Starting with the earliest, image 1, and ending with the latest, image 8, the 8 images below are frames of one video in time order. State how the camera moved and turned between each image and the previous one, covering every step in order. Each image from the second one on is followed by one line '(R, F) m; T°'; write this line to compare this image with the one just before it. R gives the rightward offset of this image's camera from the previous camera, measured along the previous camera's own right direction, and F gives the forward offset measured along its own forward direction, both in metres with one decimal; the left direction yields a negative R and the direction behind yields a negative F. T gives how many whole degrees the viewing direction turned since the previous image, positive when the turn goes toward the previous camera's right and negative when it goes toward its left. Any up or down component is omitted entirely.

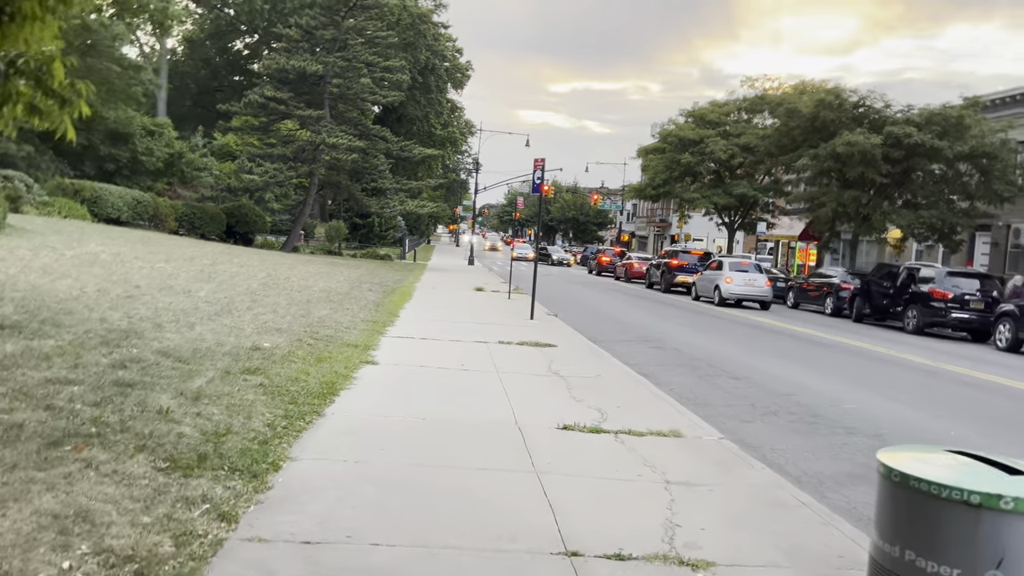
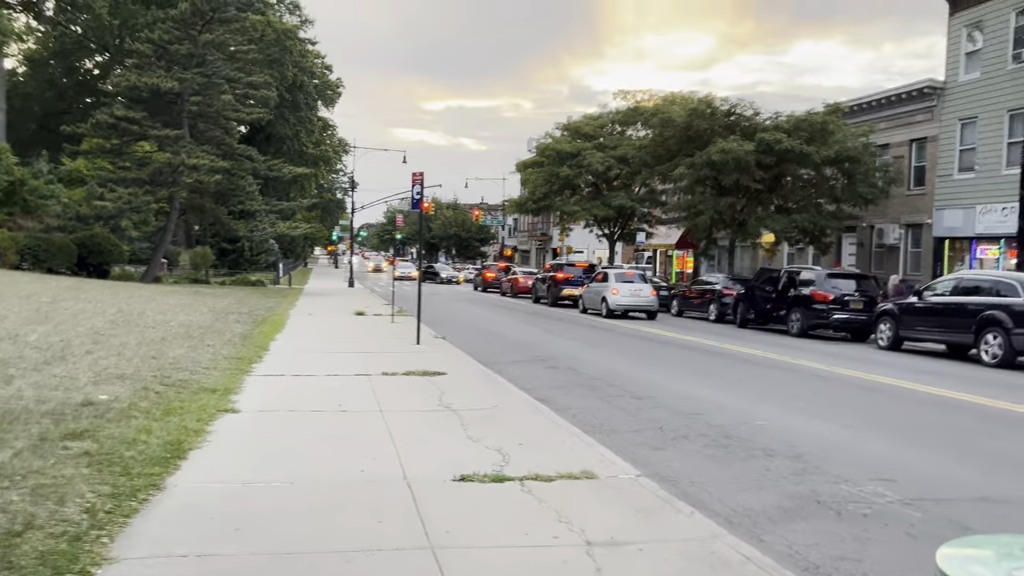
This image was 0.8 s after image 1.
(0.0, +1.0) m; +8°
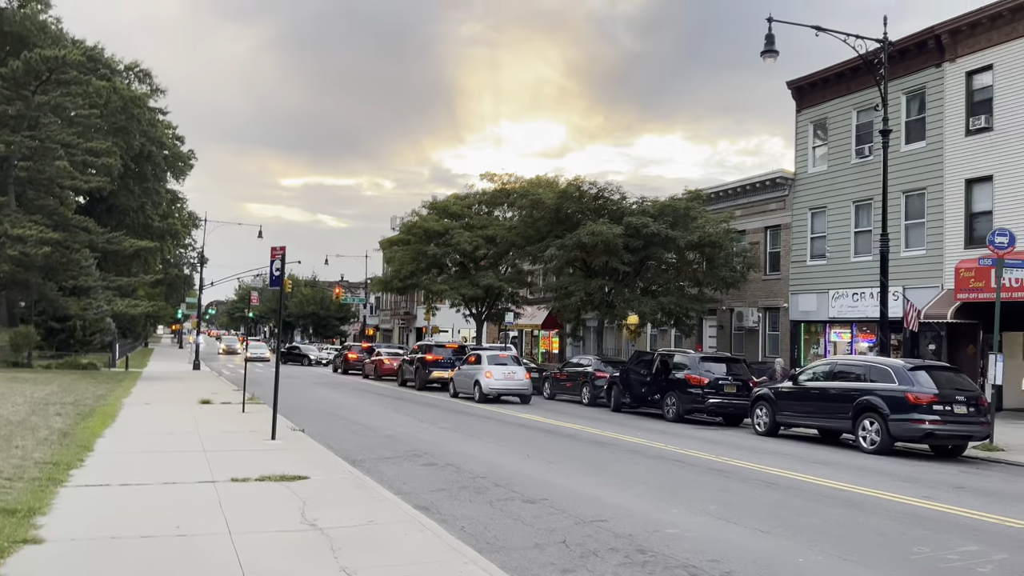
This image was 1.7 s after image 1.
(-0.2, +1.1) m; +10°
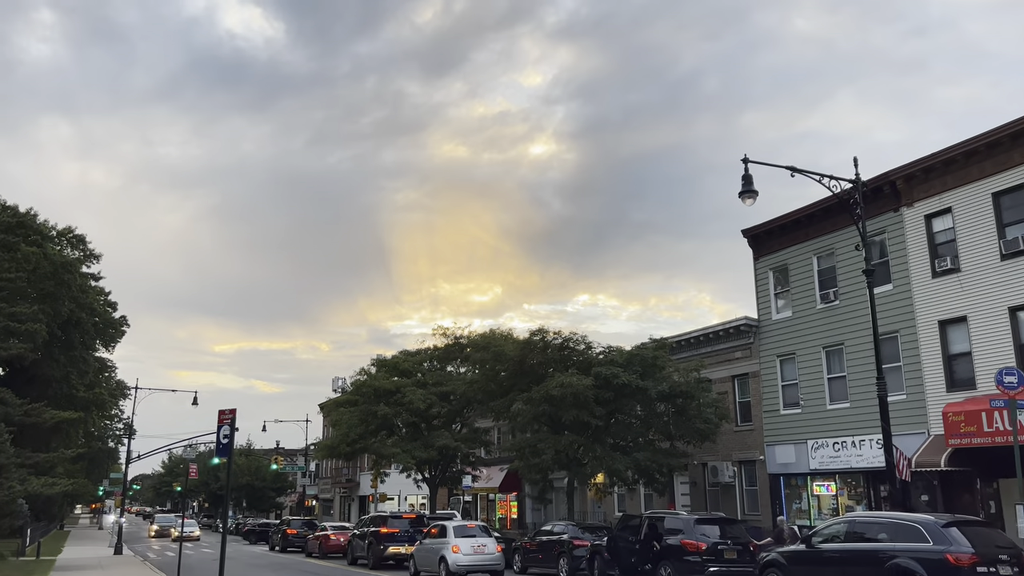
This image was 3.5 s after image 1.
(-0.7, +1.4) m; +4°
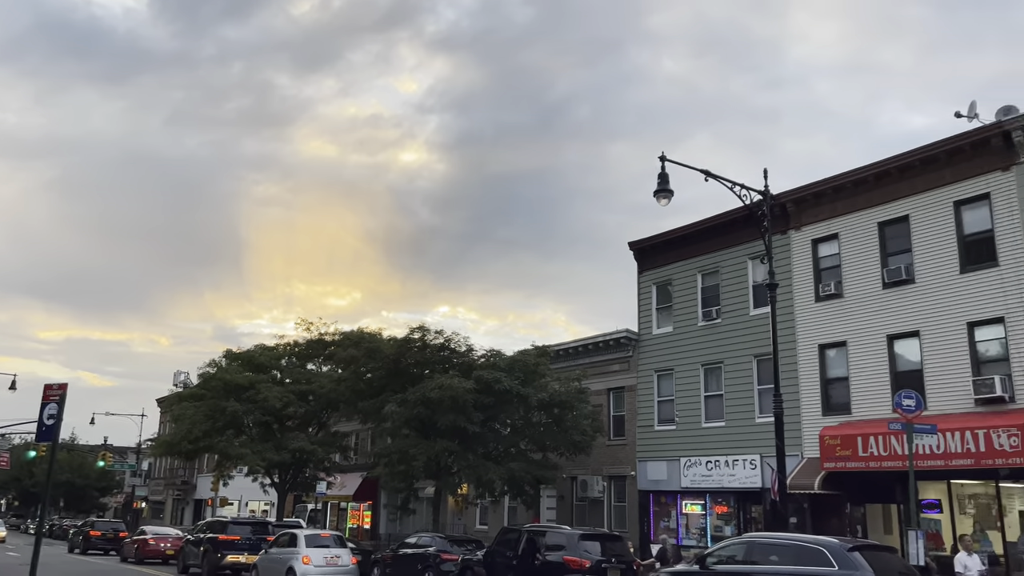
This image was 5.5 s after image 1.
(-0.6, +1.4) m; +10°
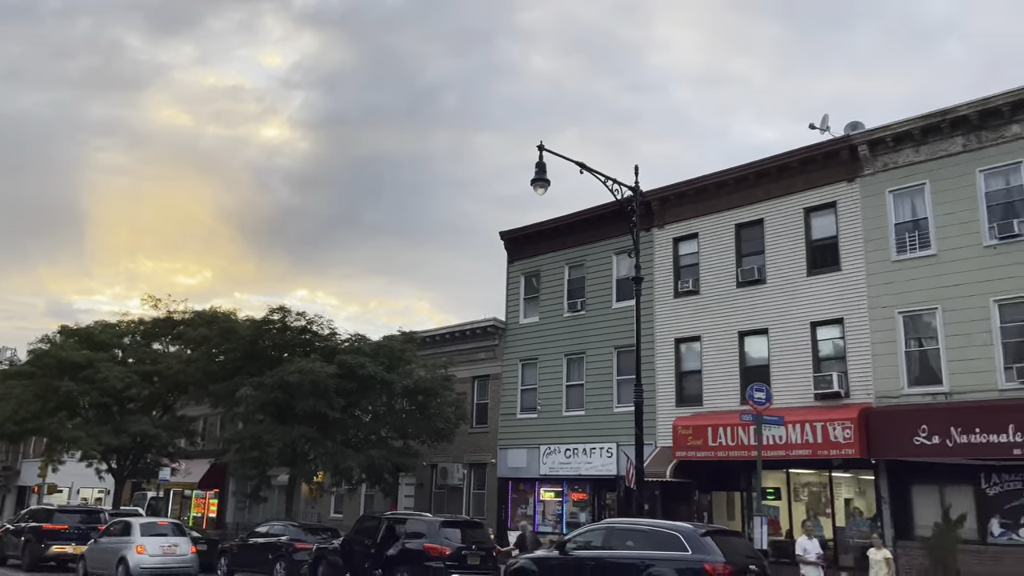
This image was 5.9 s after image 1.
(-0.2, +0.2) m; +10°
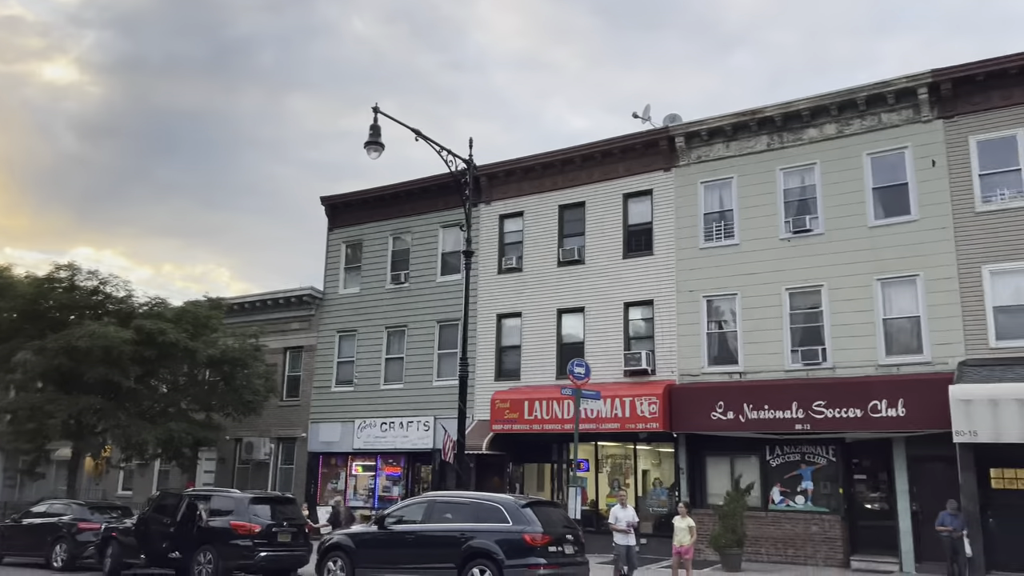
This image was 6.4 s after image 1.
(-0.3, +0.3) m; +13°
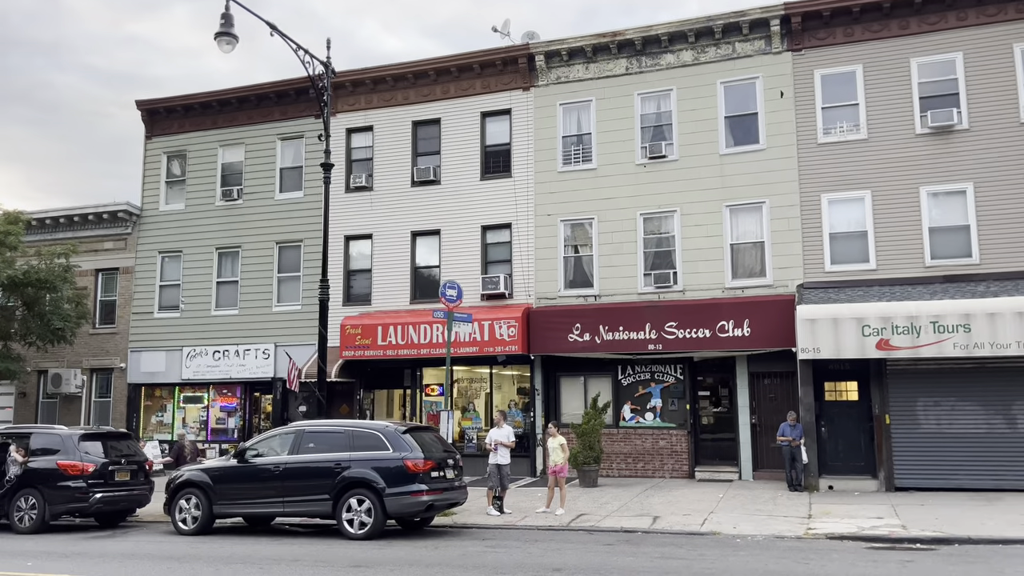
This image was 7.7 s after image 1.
(-0.9, +0.7) m; +13°
